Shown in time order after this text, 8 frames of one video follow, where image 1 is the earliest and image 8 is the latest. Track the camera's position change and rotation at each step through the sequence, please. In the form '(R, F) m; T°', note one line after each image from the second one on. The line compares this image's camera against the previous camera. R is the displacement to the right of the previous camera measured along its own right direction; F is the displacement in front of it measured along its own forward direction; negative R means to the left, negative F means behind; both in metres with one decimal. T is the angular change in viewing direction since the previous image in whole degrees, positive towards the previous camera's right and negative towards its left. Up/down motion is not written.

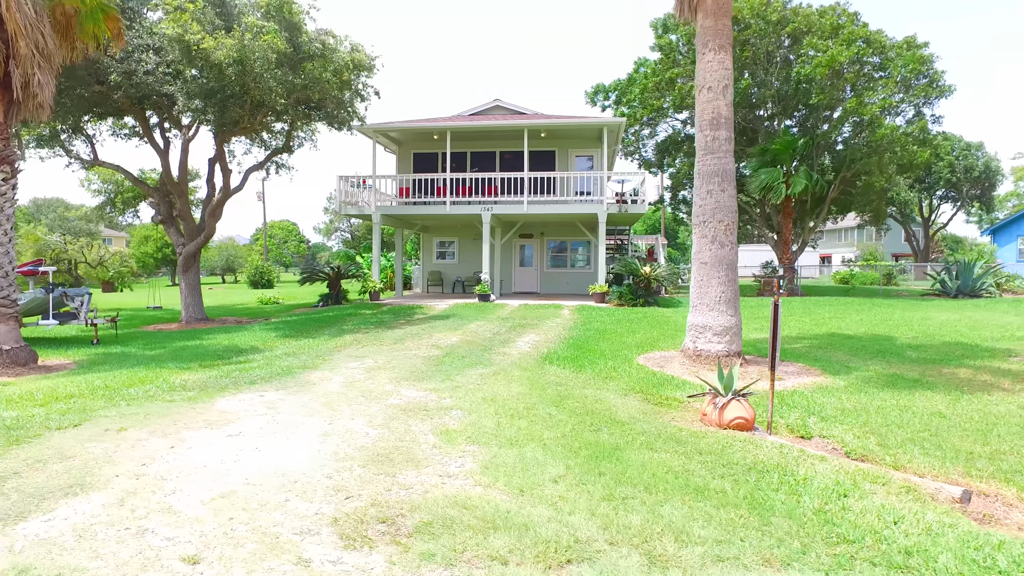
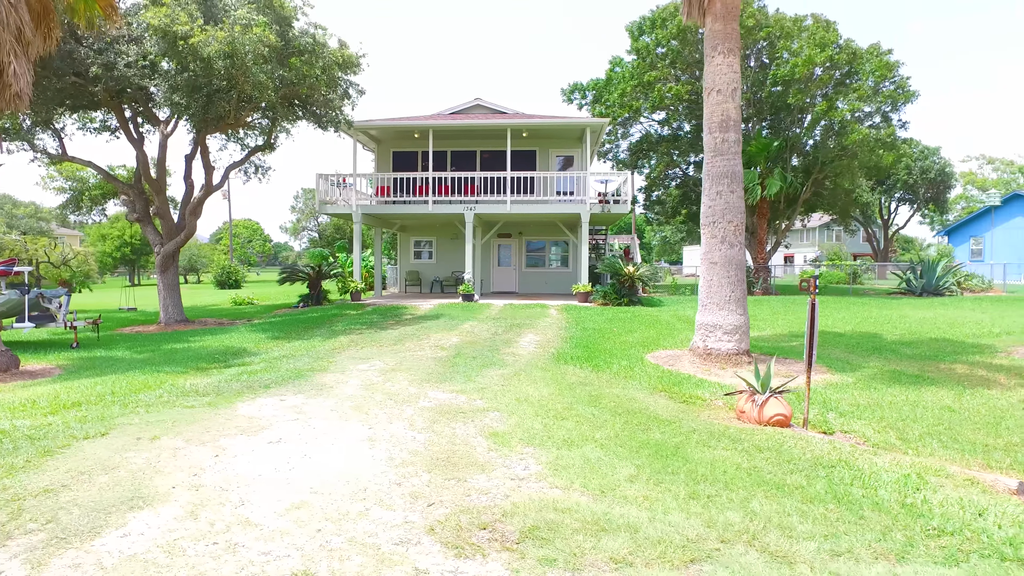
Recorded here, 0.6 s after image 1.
(-0.7, +0.1) m; +3°
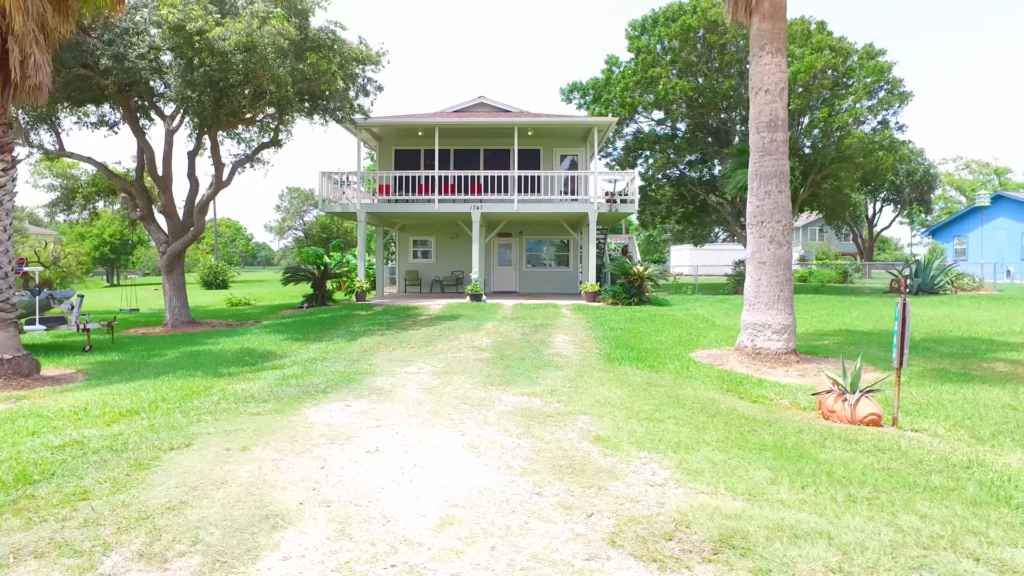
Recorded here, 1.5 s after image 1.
(-1.0, +0.2) m; +2°
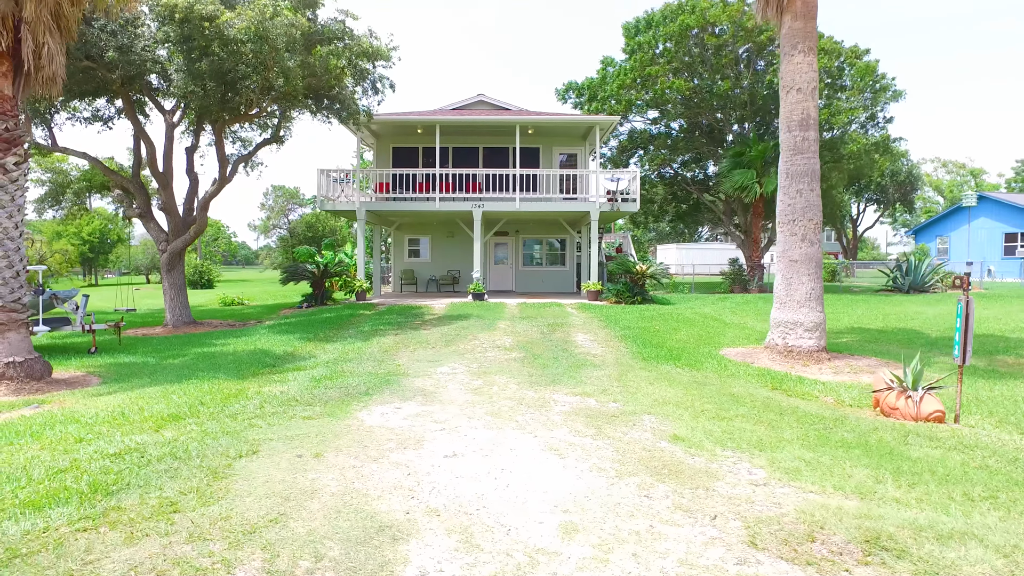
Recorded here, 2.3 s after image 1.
(-0.7, +0.2) m; +2°
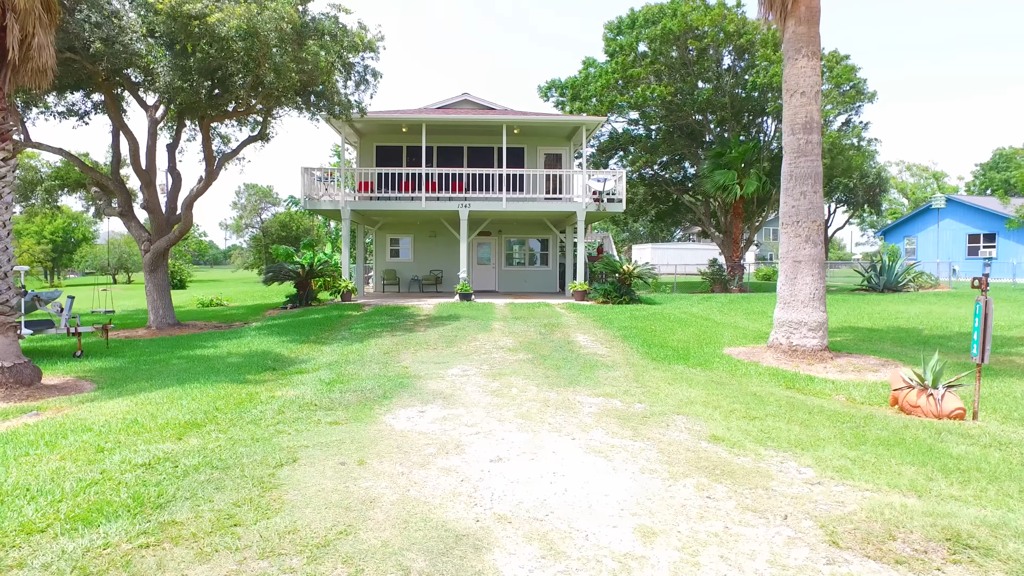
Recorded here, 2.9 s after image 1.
(-0.5, +0.1) m; +3°
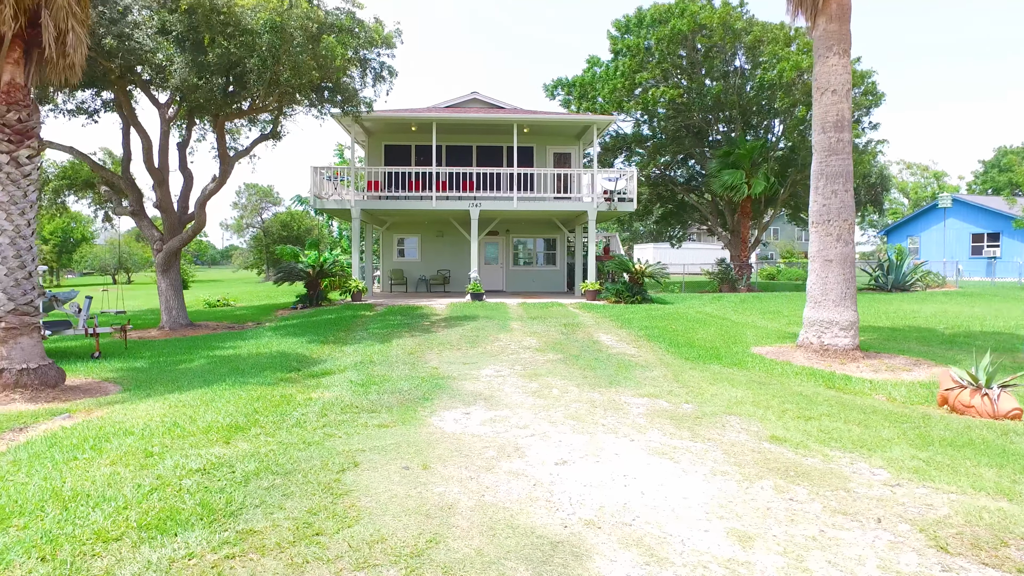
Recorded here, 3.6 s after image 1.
(-0.5, +0.1) m; 0°
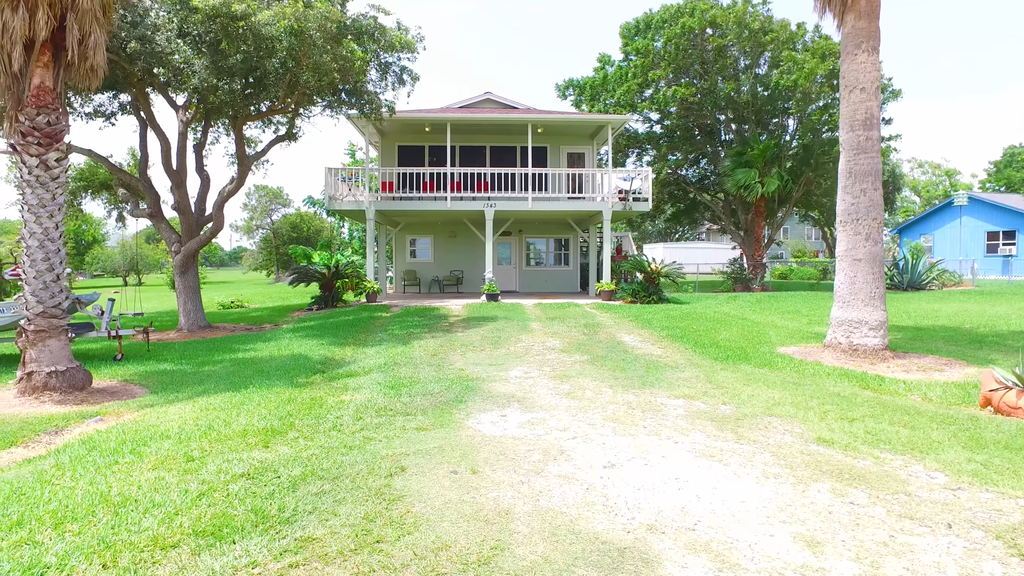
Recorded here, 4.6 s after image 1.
(-0.3, +0.1) m; -1°
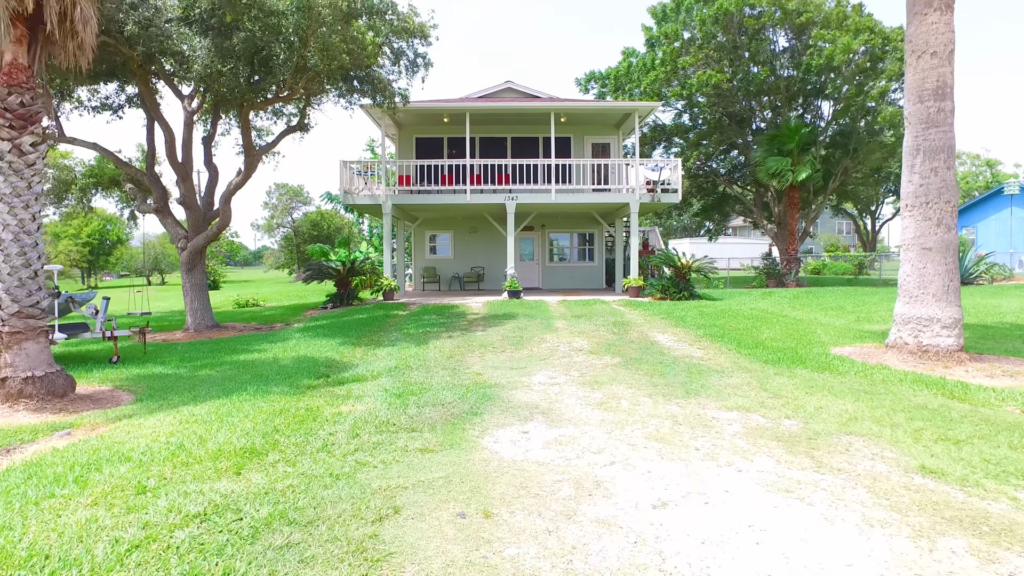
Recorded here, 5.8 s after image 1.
(0.0, +0.9) m; -2°
